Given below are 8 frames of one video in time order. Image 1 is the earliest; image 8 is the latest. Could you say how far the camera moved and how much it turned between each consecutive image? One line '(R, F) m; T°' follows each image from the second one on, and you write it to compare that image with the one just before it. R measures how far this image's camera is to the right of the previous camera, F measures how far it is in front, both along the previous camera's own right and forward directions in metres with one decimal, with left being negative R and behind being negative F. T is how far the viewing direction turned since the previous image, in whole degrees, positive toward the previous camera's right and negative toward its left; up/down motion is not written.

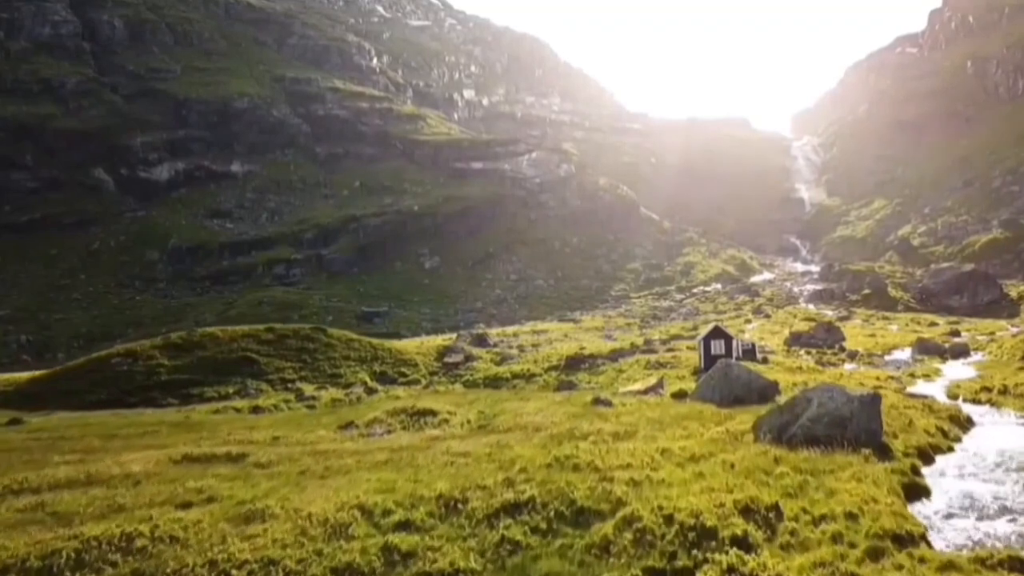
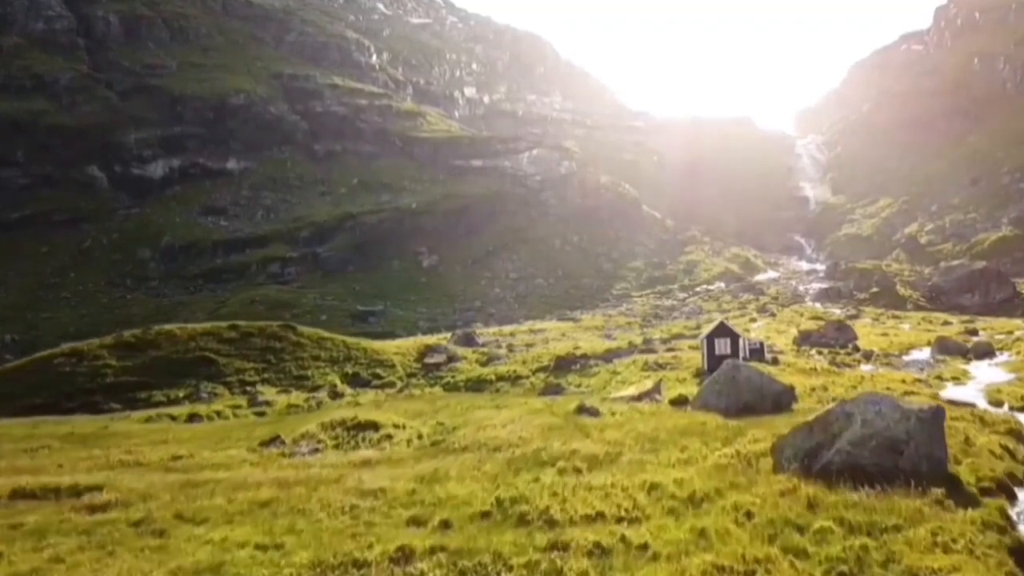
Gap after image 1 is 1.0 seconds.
(+0.9, +4.3) m; 0°
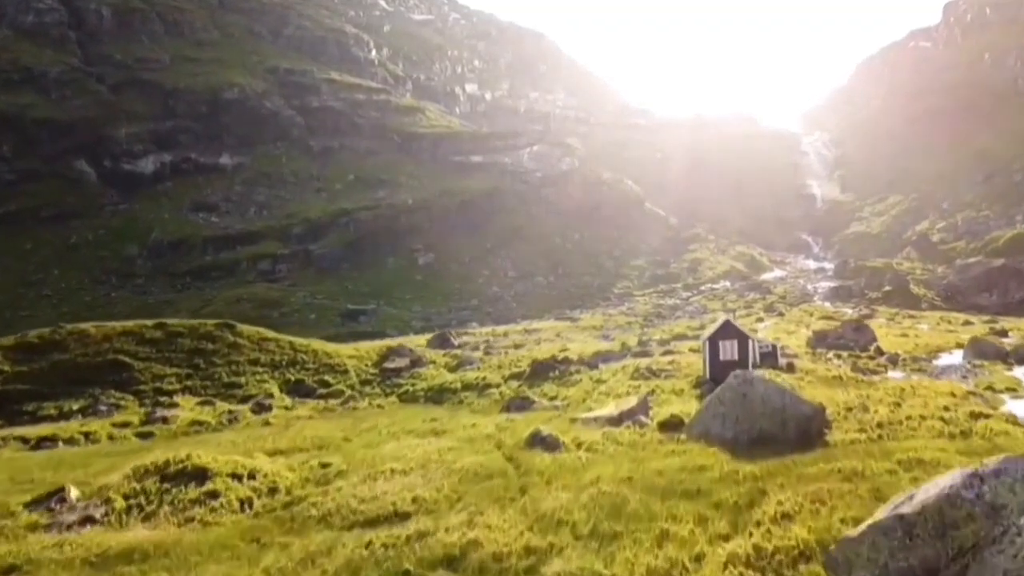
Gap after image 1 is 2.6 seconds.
(+1.6, +6.5) m; 0°
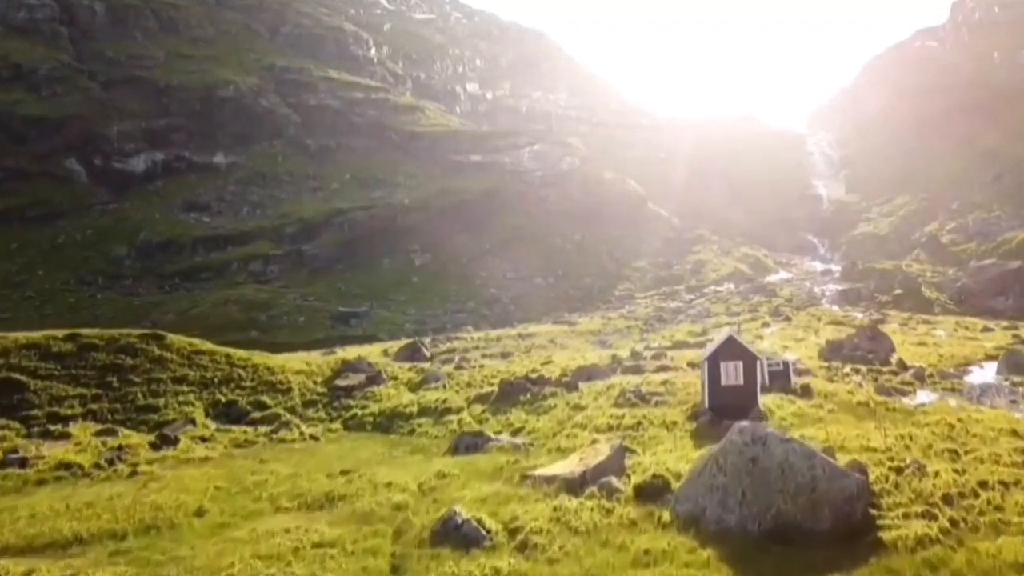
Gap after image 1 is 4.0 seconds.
(+1.4, +5.6) m; 0°
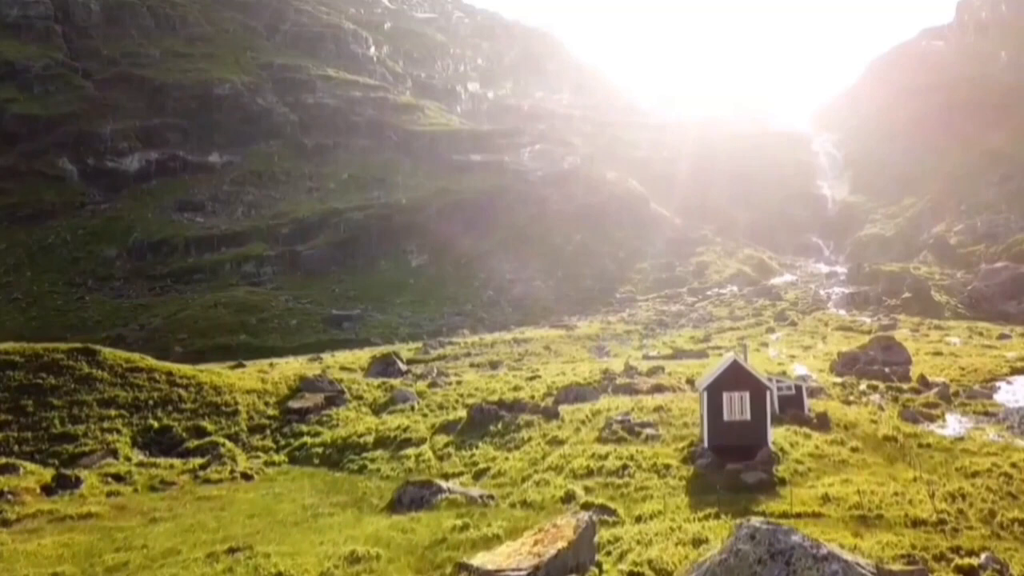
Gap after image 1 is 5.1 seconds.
(+1.0, +4.1) m; 0°
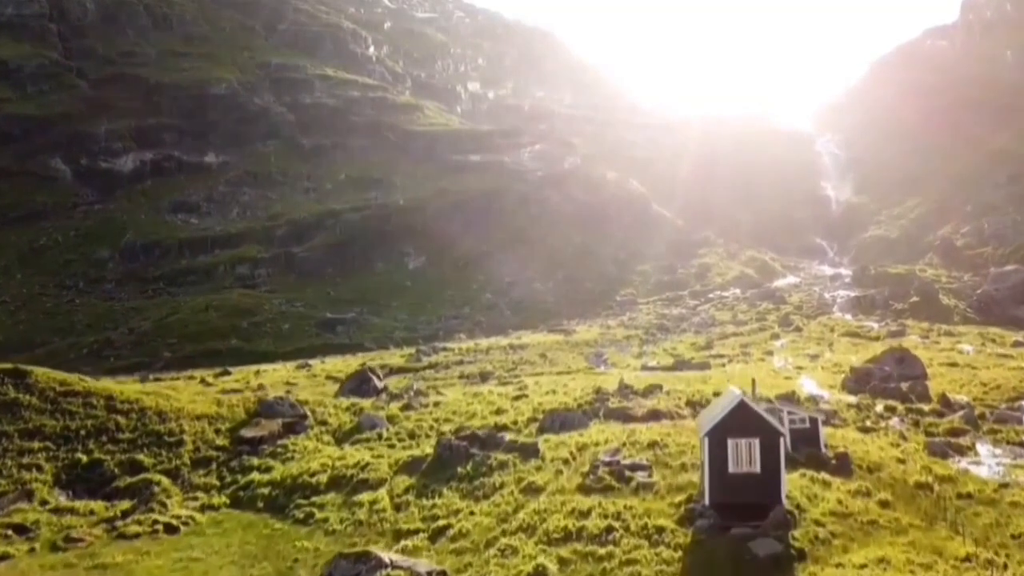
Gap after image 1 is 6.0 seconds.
(+0.8, +3.4) m; 0°
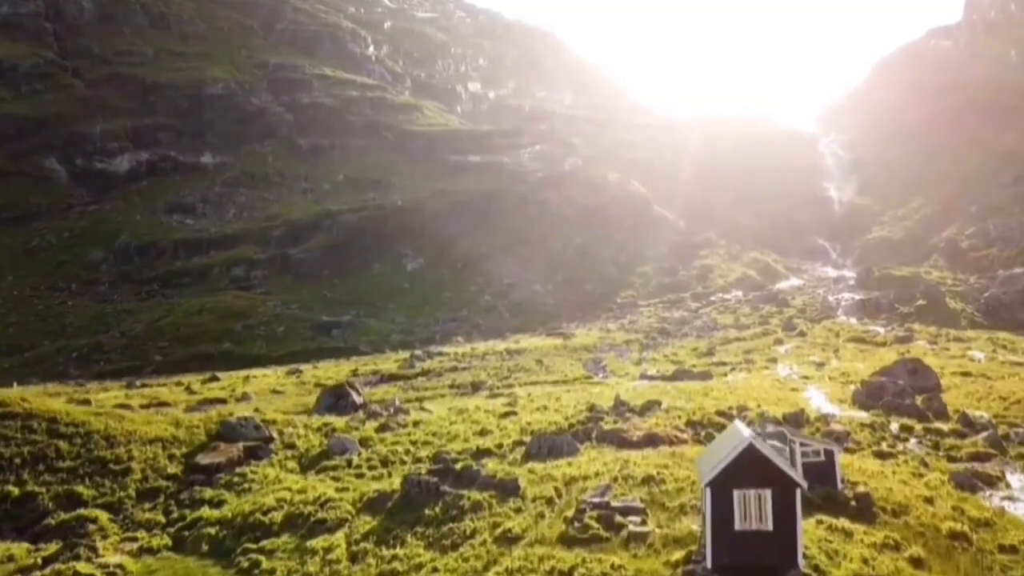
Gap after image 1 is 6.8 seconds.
(+0.6, +2.7) m; 0°
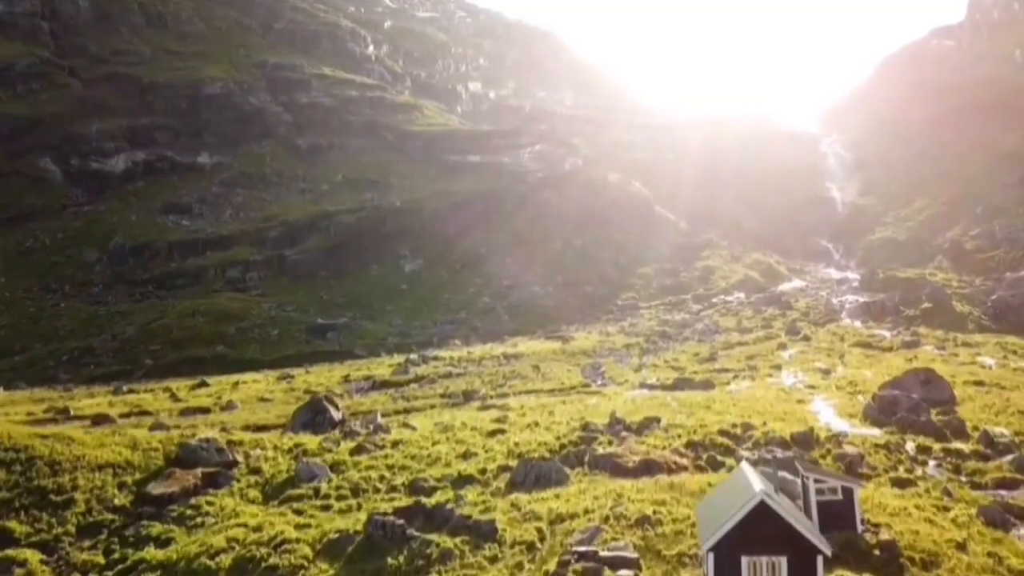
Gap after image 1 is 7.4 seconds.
(+0.5, +2.4) m; 0°
